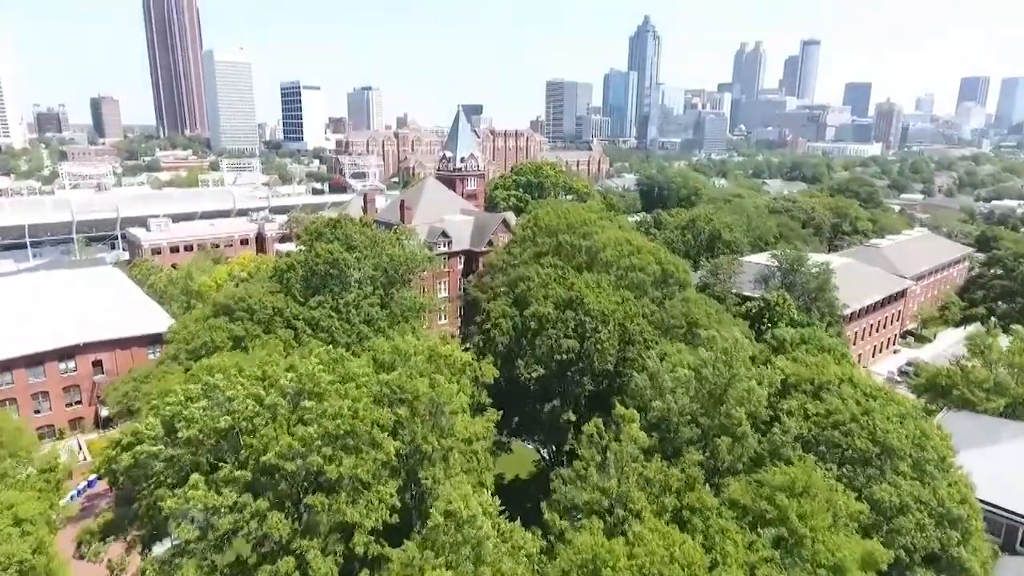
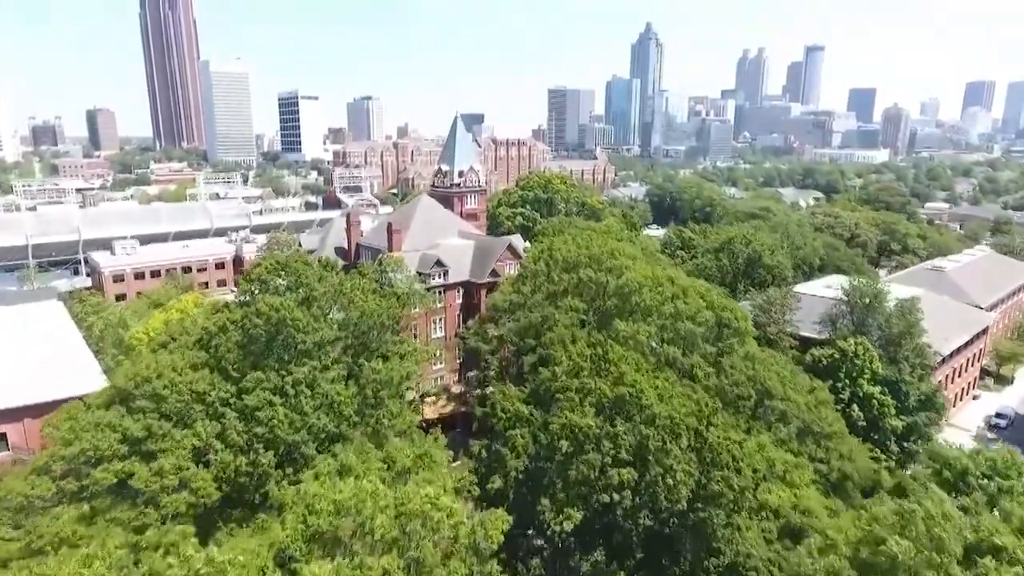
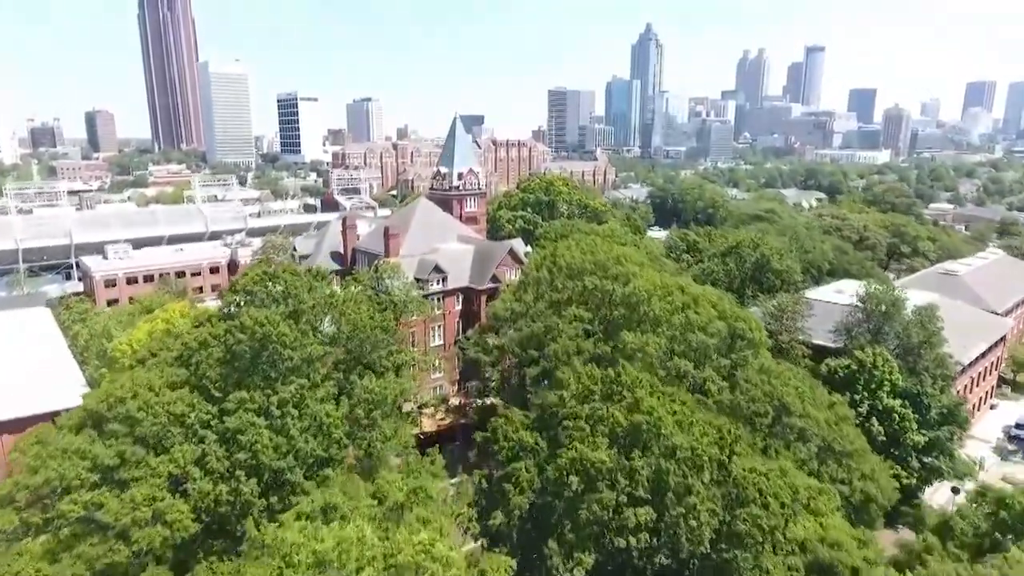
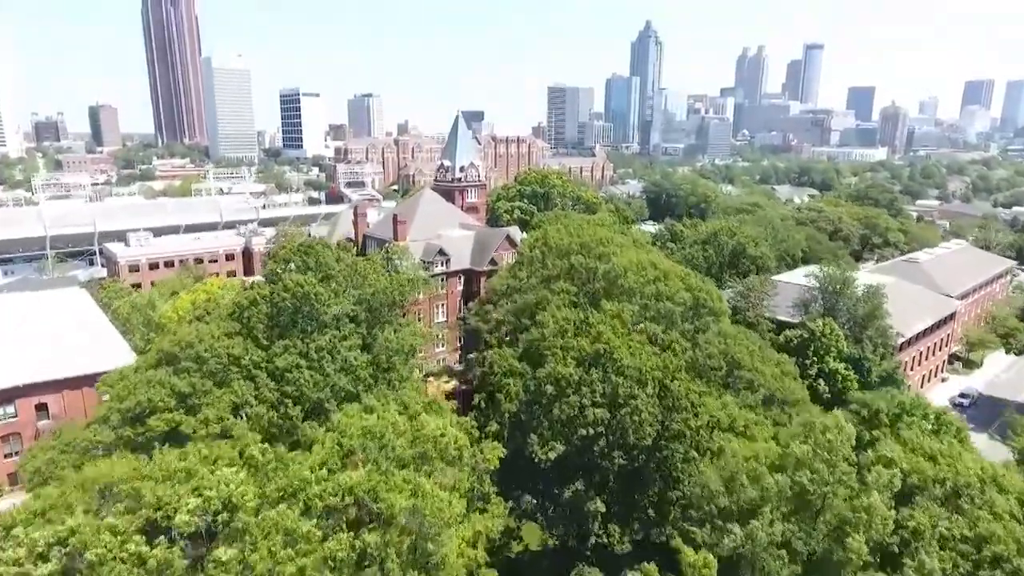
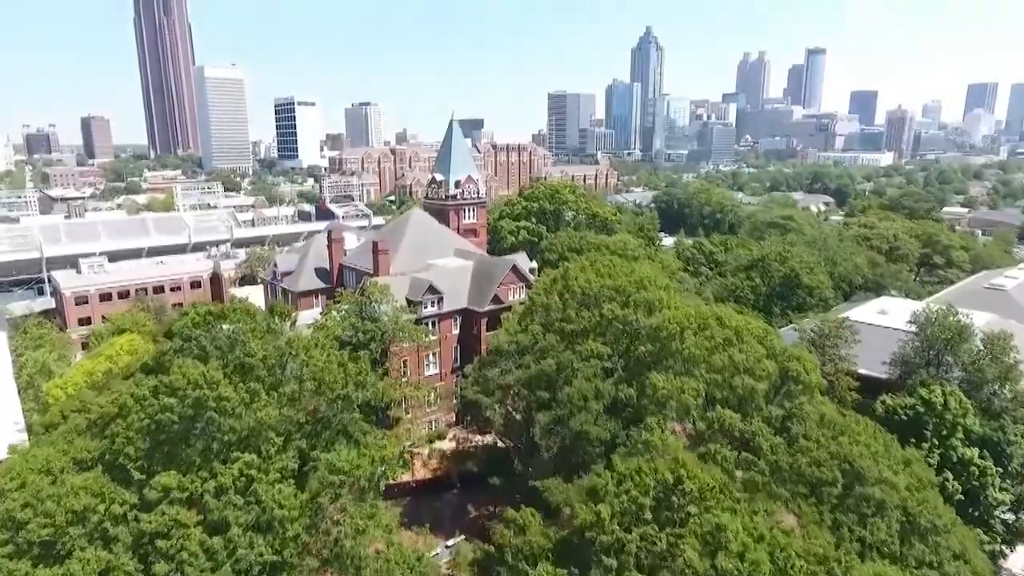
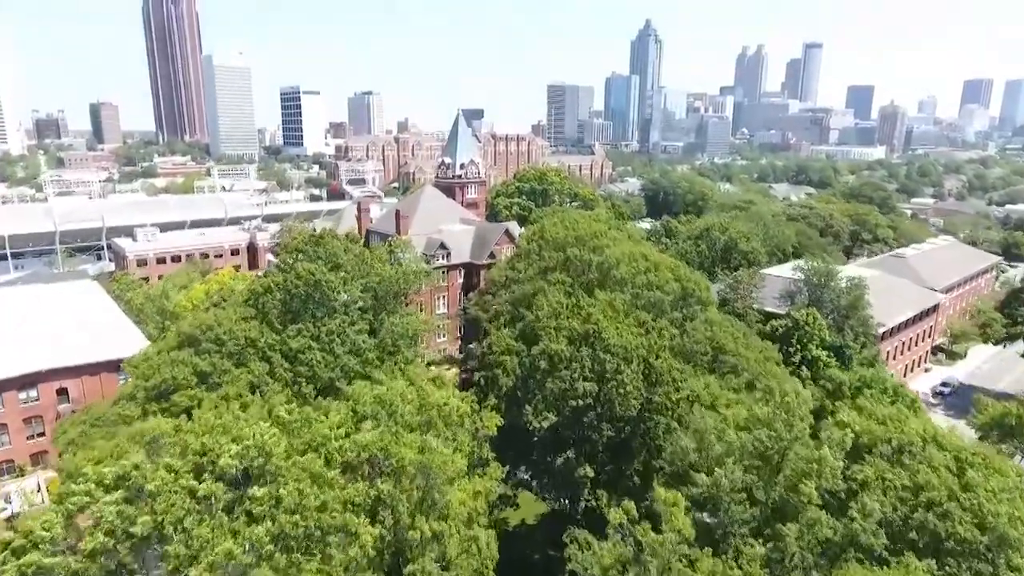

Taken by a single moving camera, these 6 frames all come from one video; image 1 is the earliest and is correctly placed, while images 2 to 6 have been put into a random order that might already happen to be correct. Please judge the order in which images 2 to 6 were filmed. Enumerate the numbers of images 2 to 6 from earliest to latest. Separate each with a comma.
6, 4, 2, 3, 5
